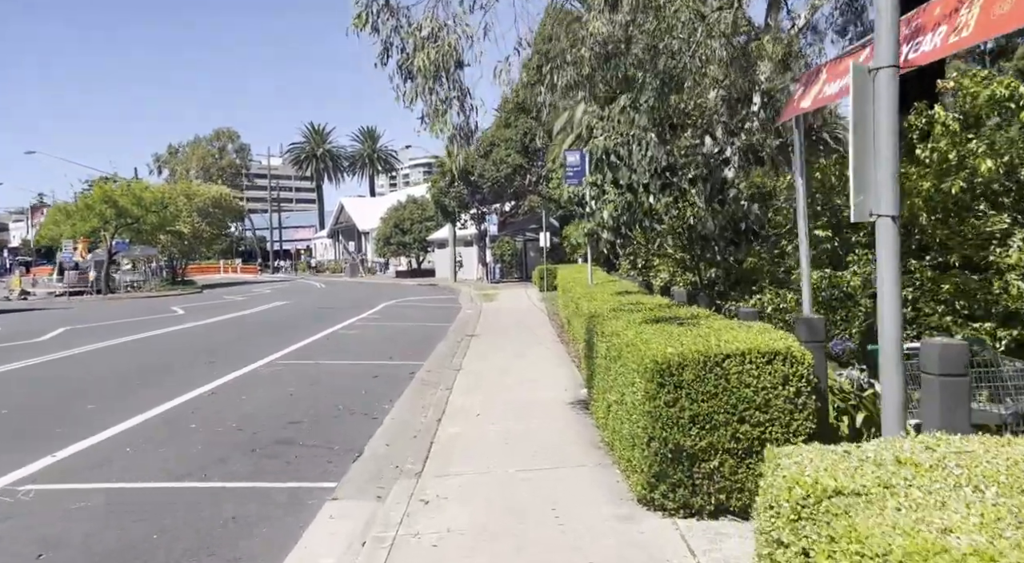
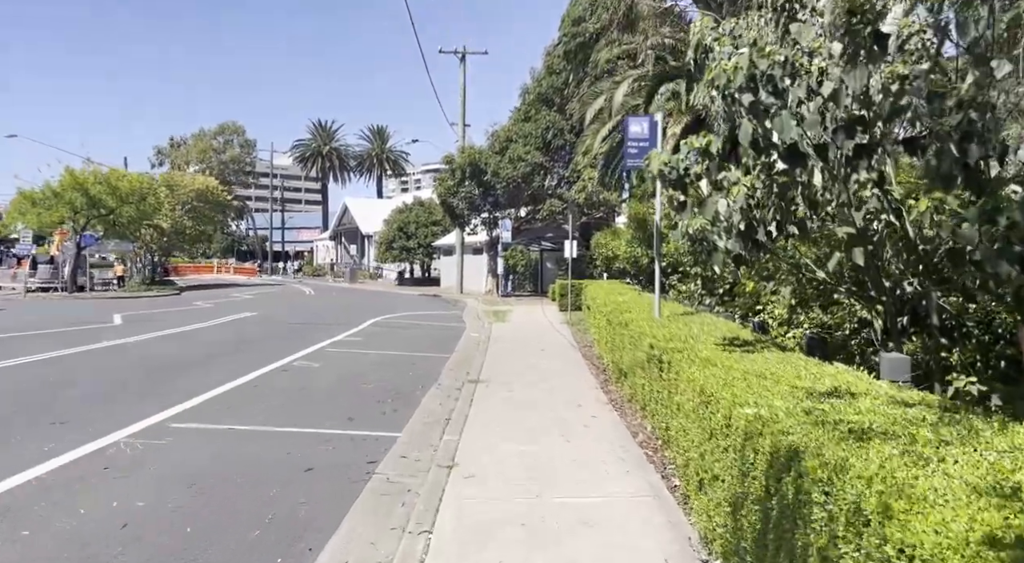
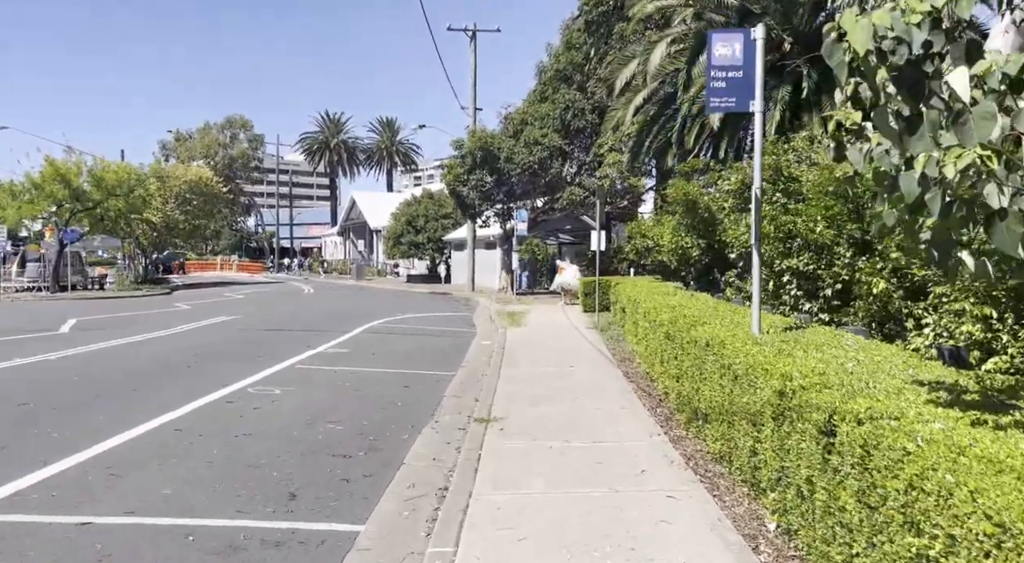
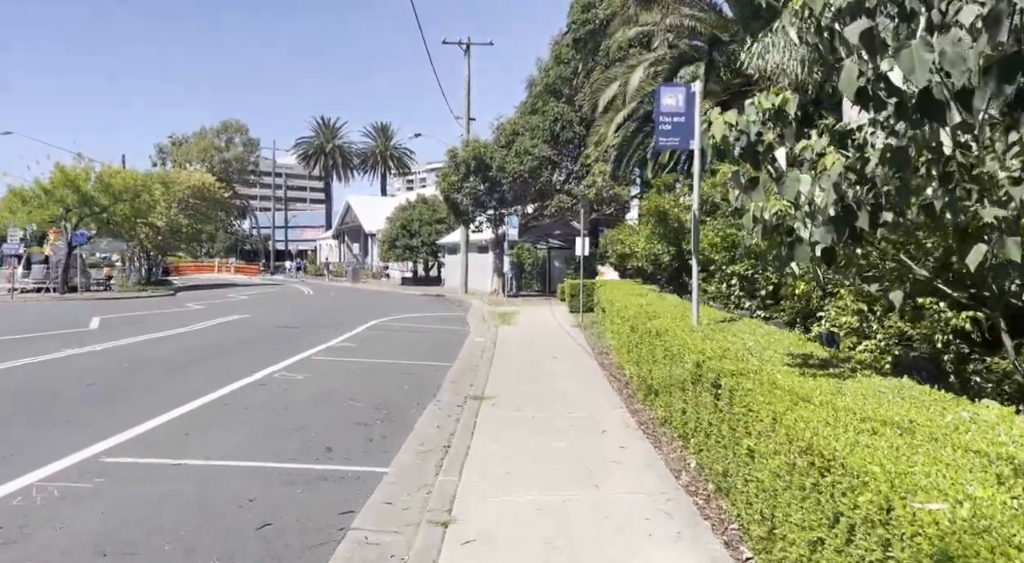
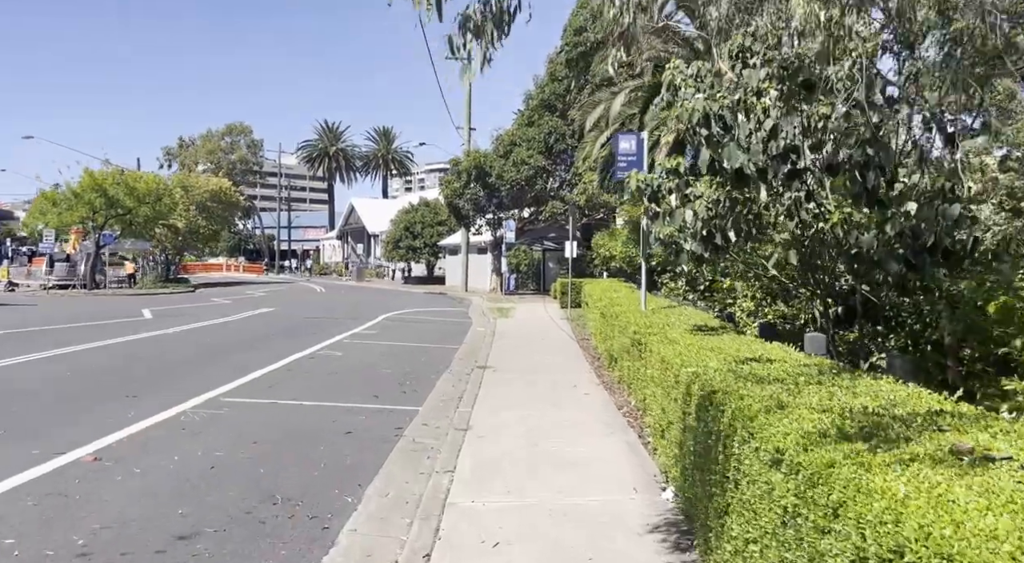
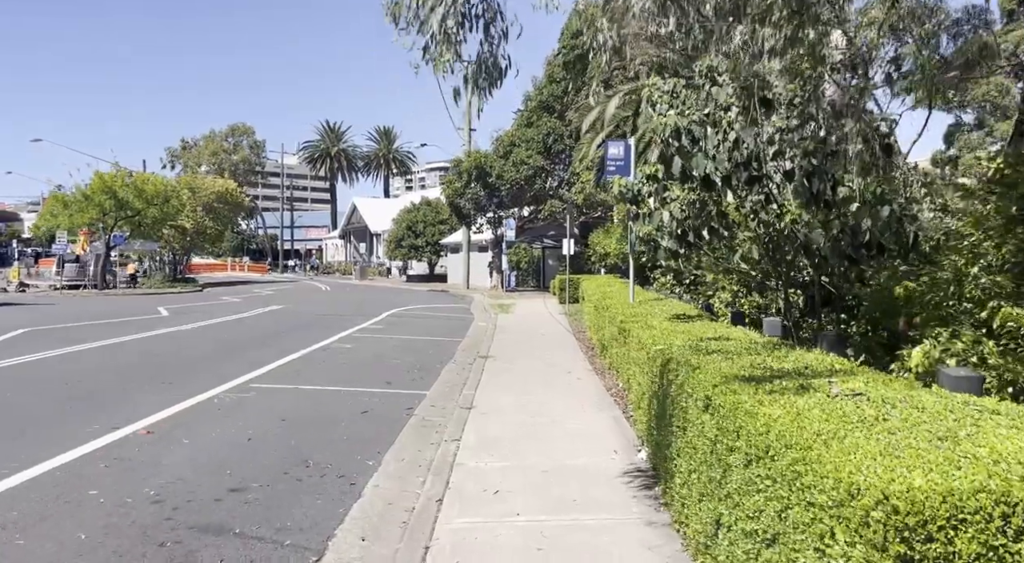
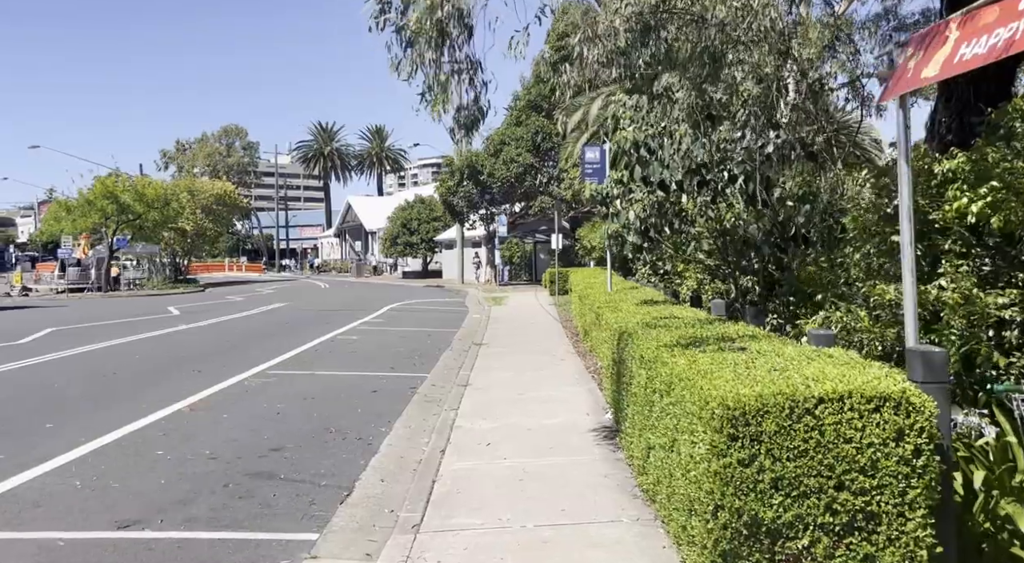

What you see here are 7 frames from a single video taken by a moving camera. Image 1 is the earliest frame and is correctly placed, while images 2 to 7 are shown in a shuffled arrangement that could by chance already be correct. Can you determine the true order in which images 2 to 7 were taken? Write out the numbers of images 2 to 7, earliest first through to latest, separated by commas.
7, 6, 5, 2, 4, 3
